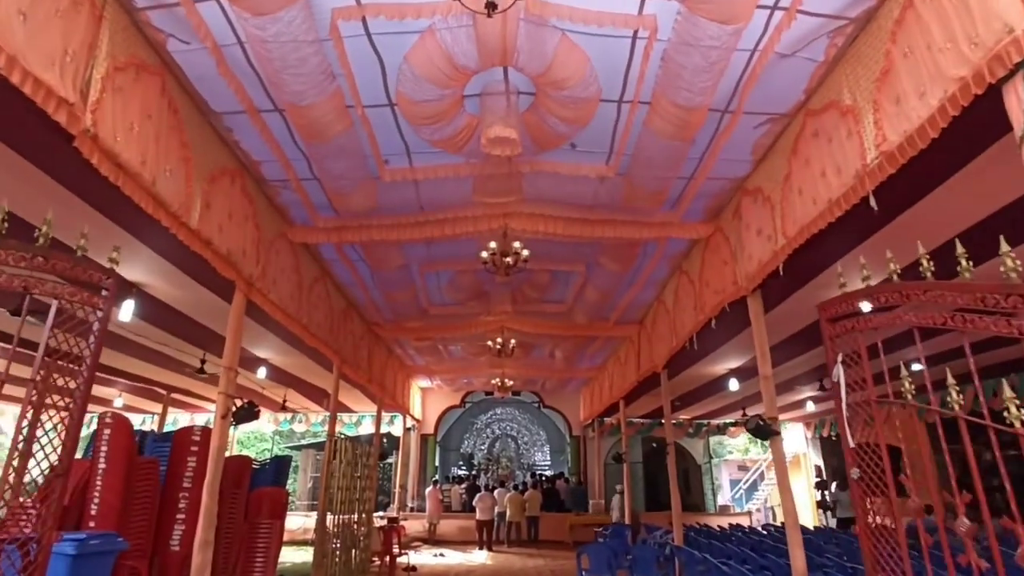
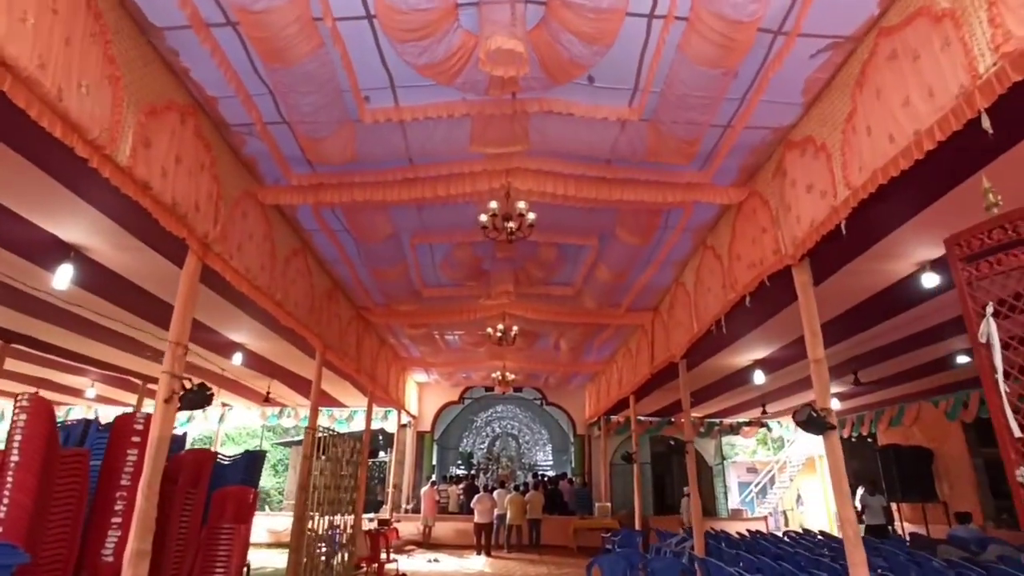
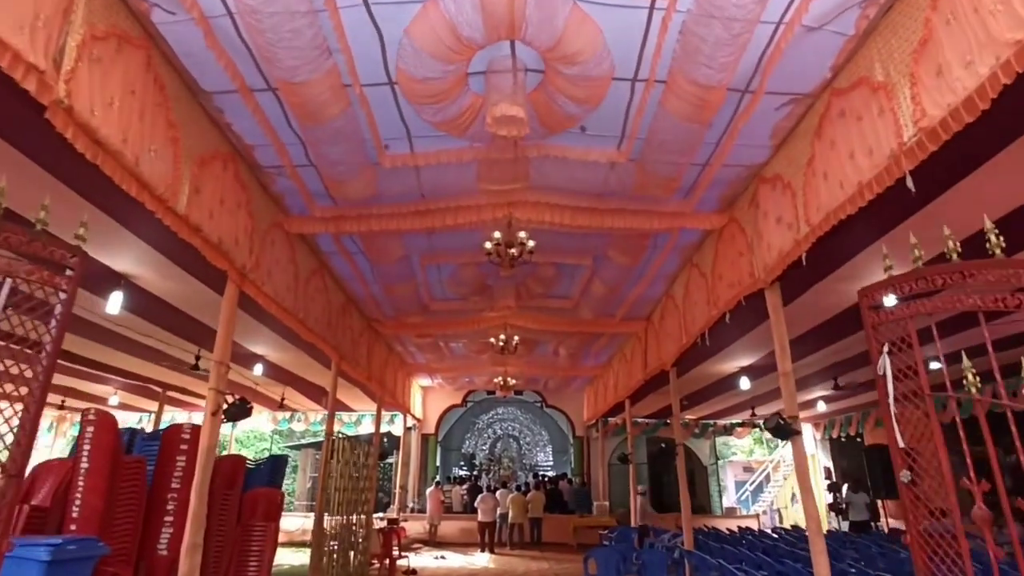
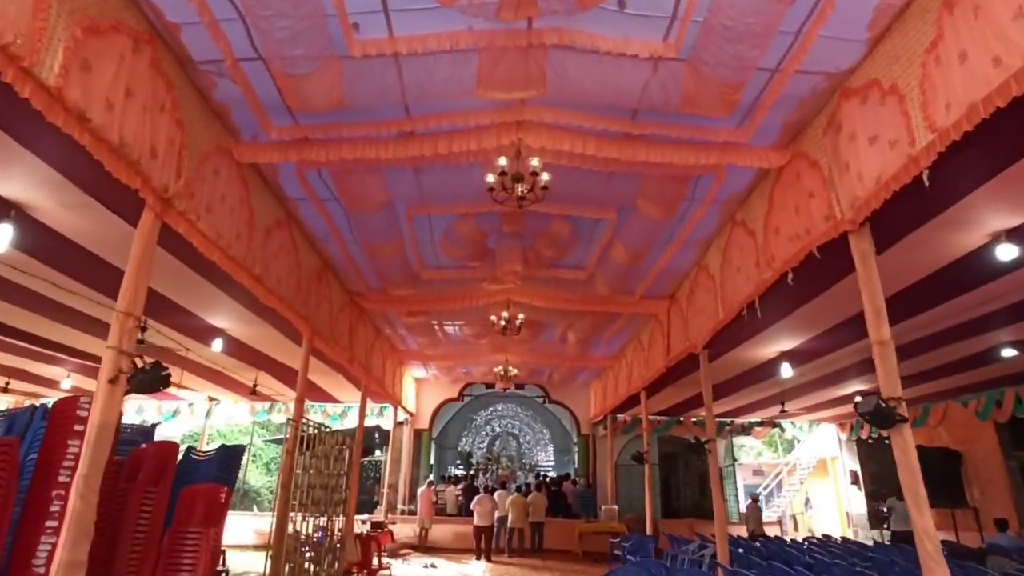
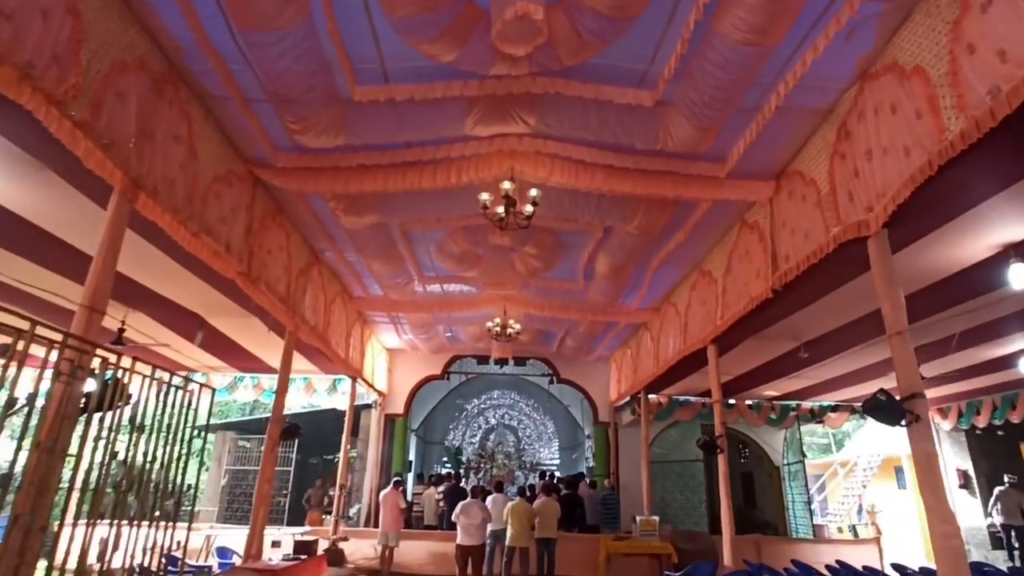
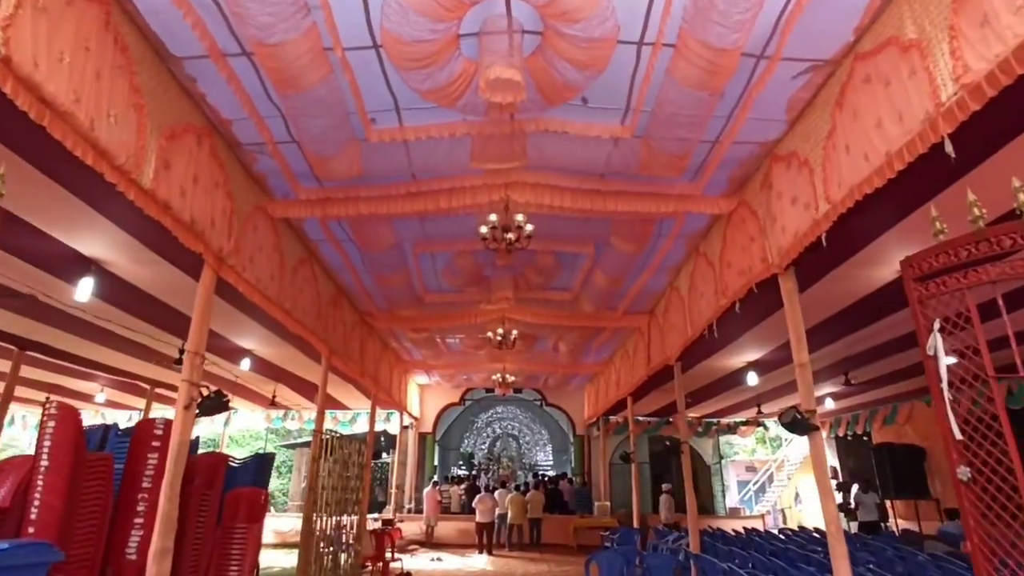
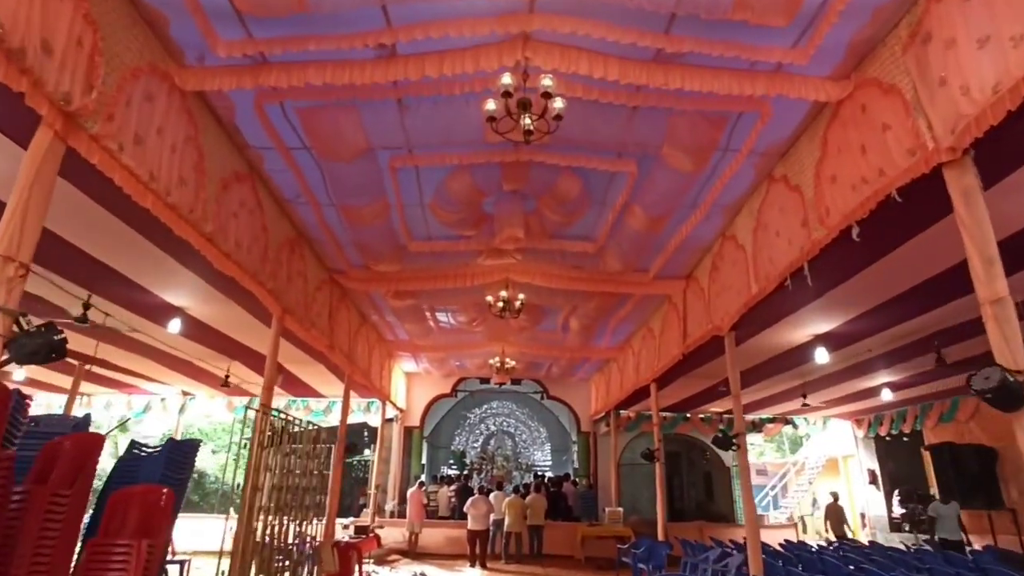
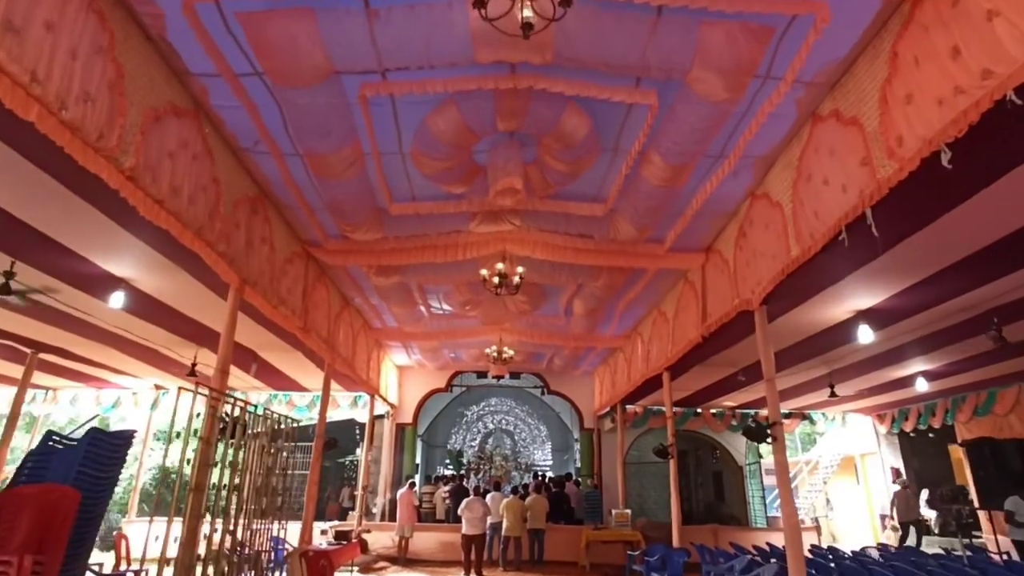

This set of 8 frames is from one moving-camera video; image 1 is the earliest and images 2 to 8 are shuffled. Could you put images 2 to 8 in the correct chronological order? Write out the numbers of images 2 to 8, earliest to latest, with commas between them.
3, 6, 2, 4, 7, 8, 5
